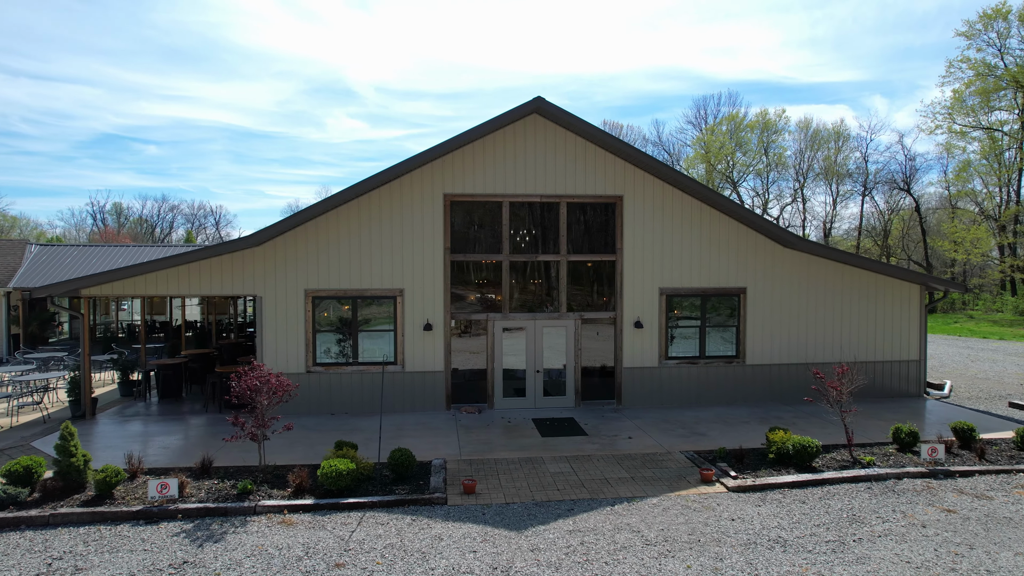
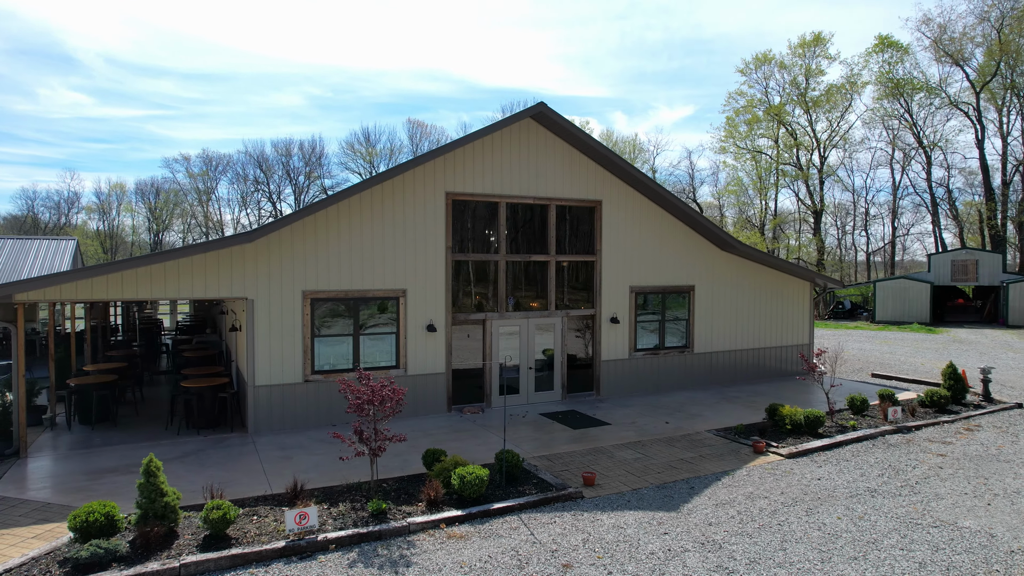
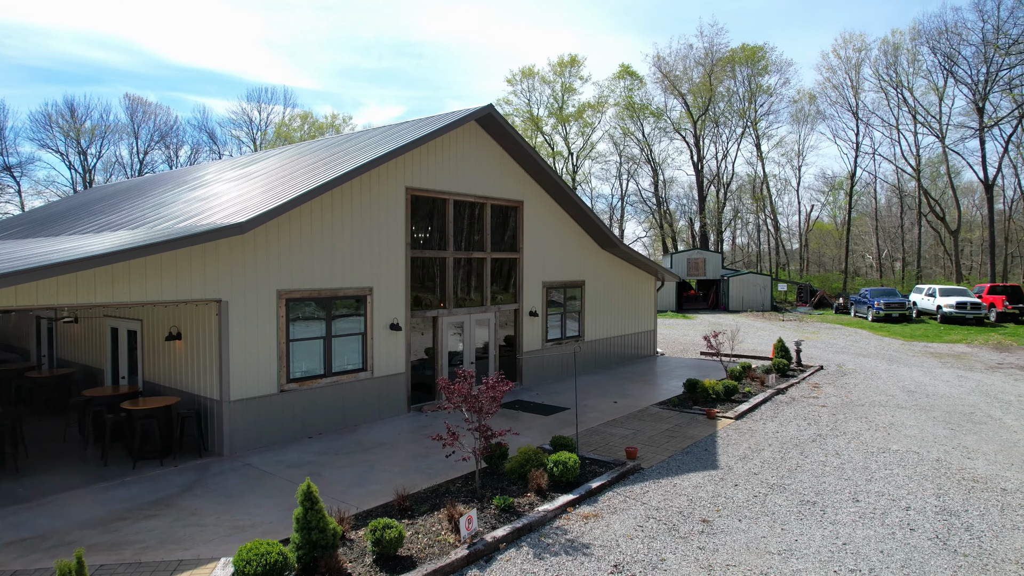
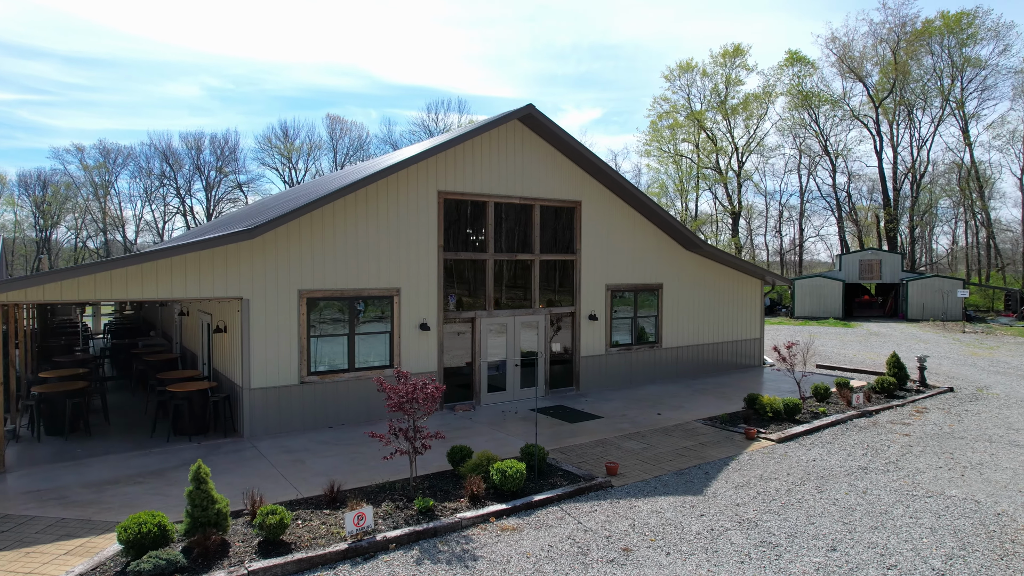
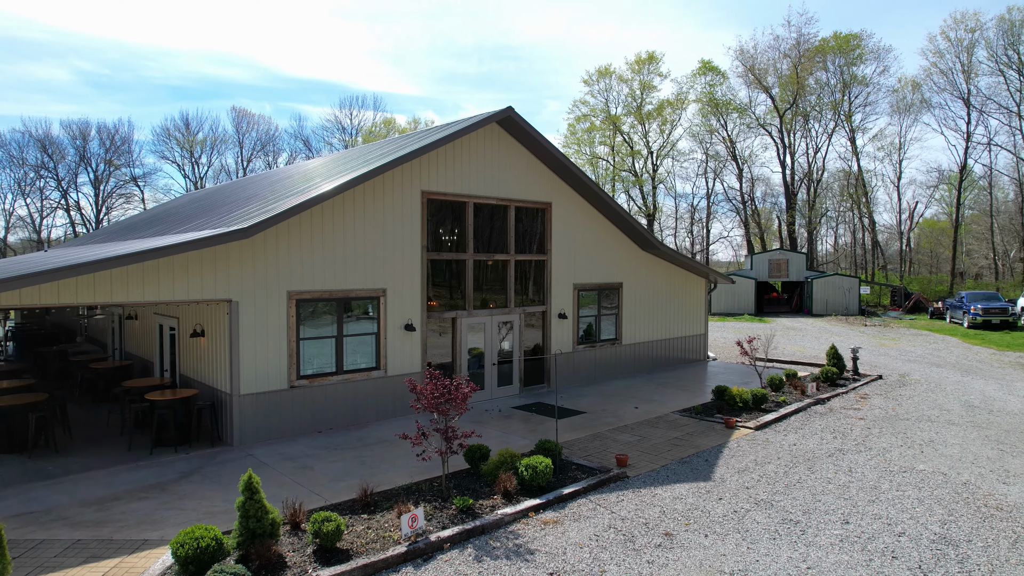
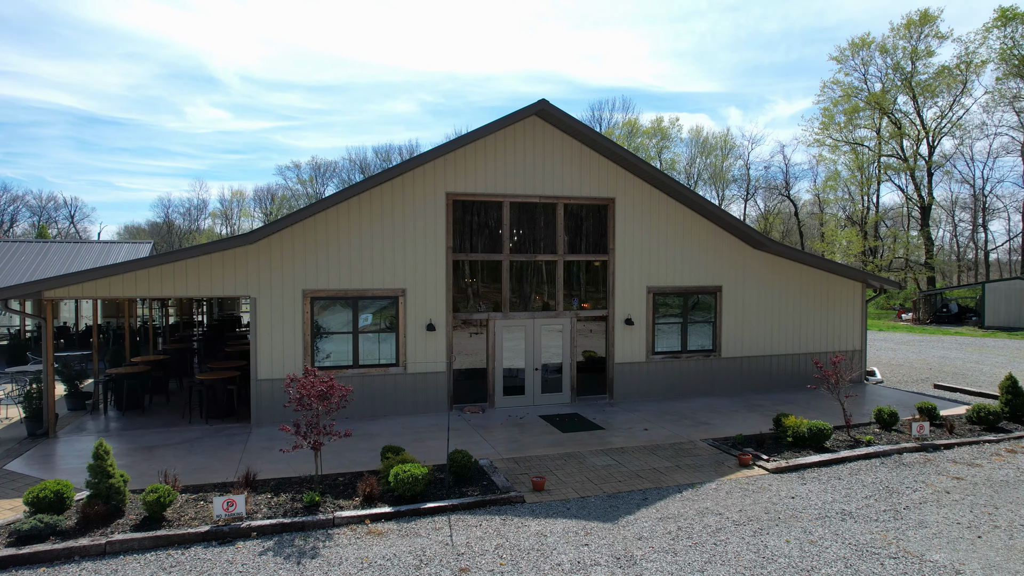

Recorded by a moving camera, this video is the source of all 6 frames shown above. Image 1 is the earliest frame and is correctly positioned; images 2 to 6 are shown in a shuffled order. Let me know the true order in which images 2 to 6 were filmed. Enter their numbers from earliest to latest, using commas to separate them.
6, 2, 4, 5, 3
